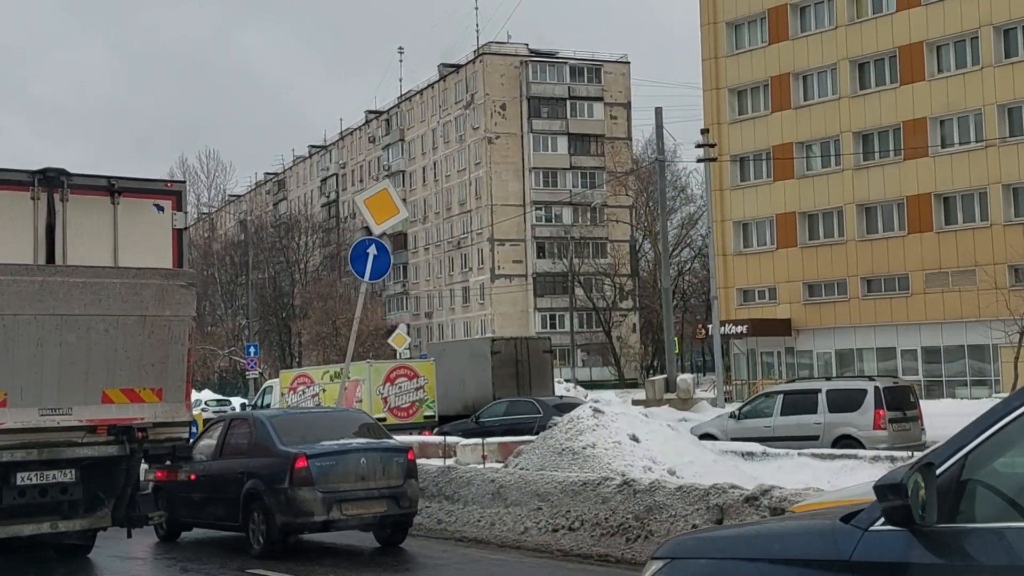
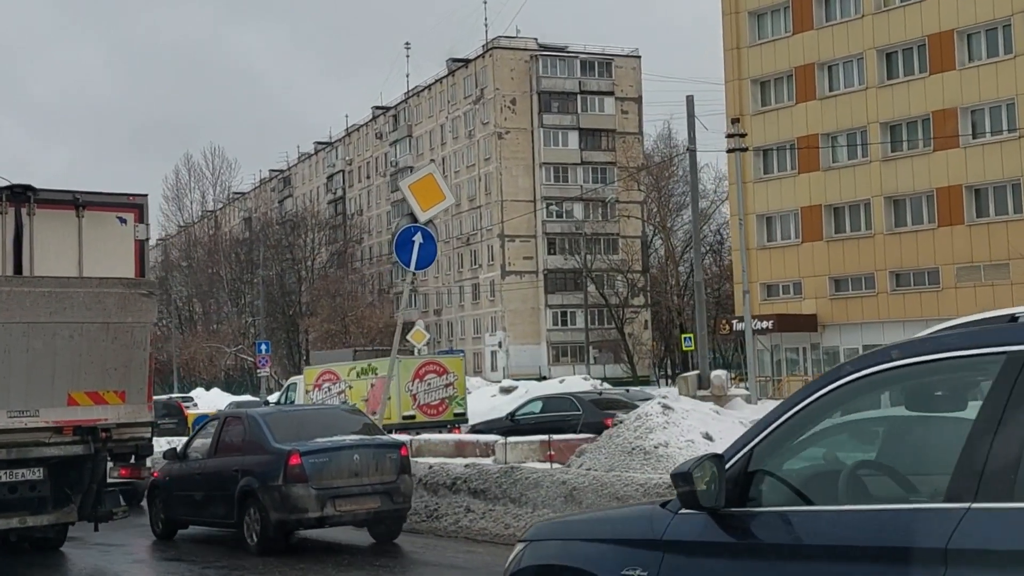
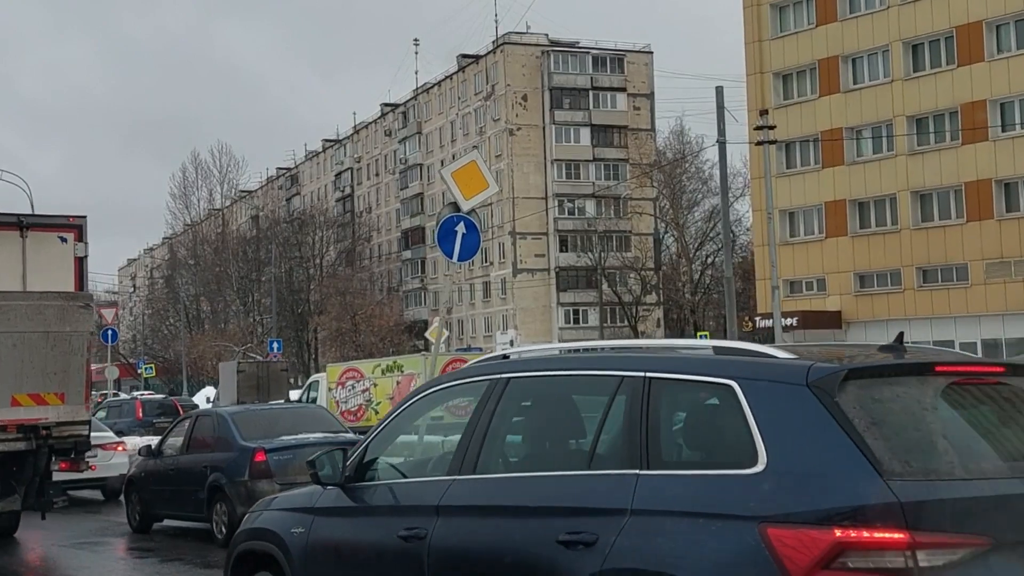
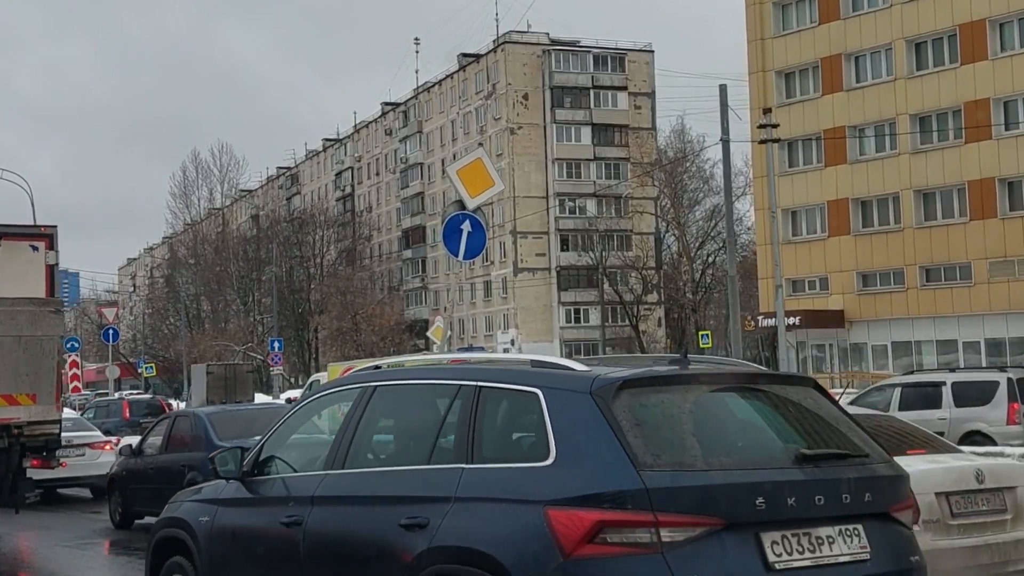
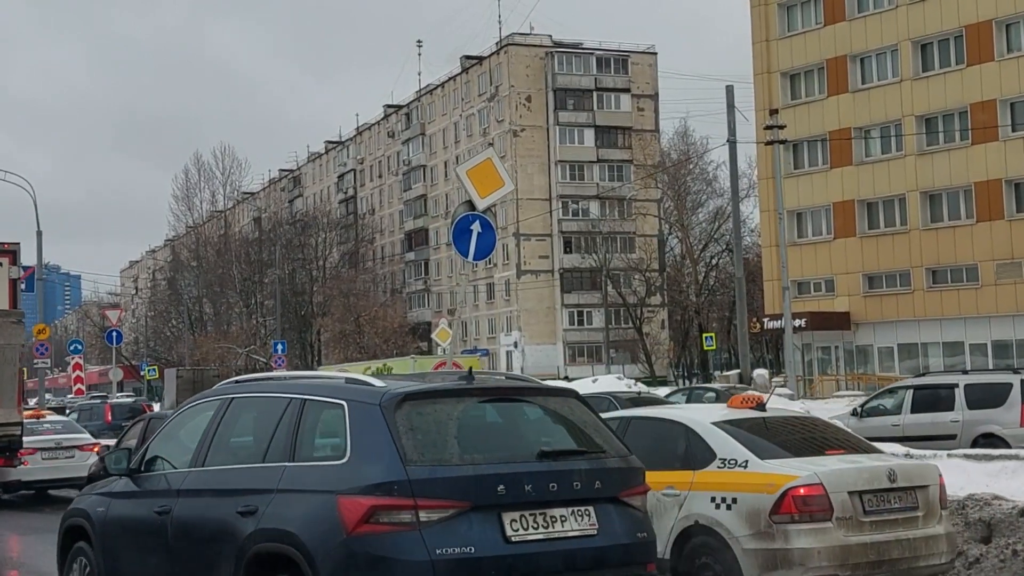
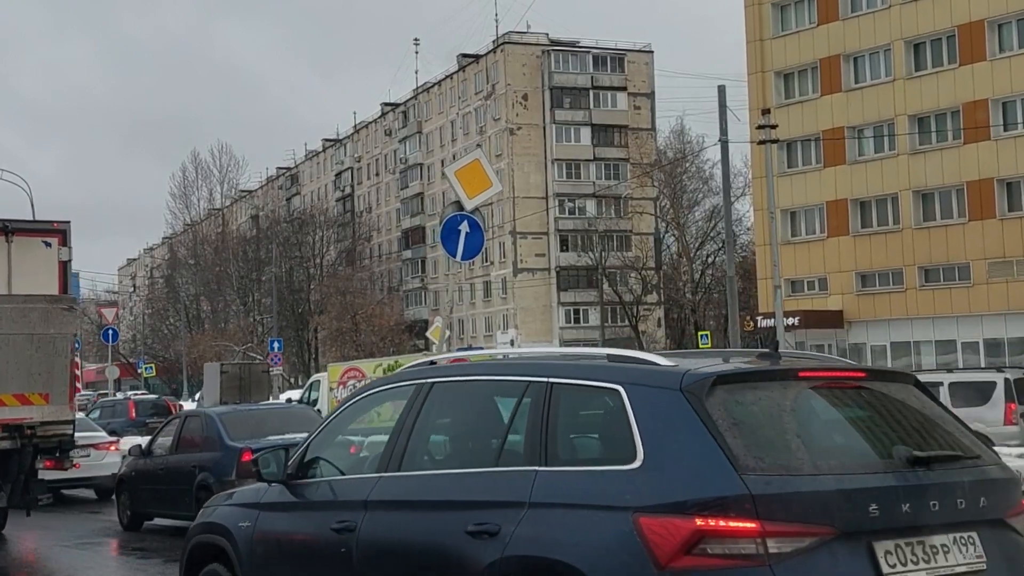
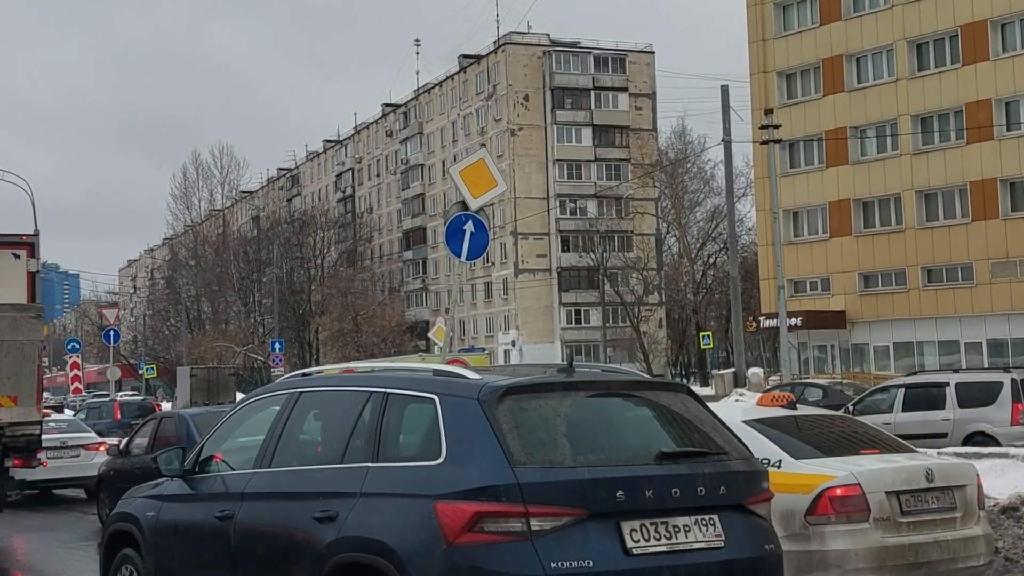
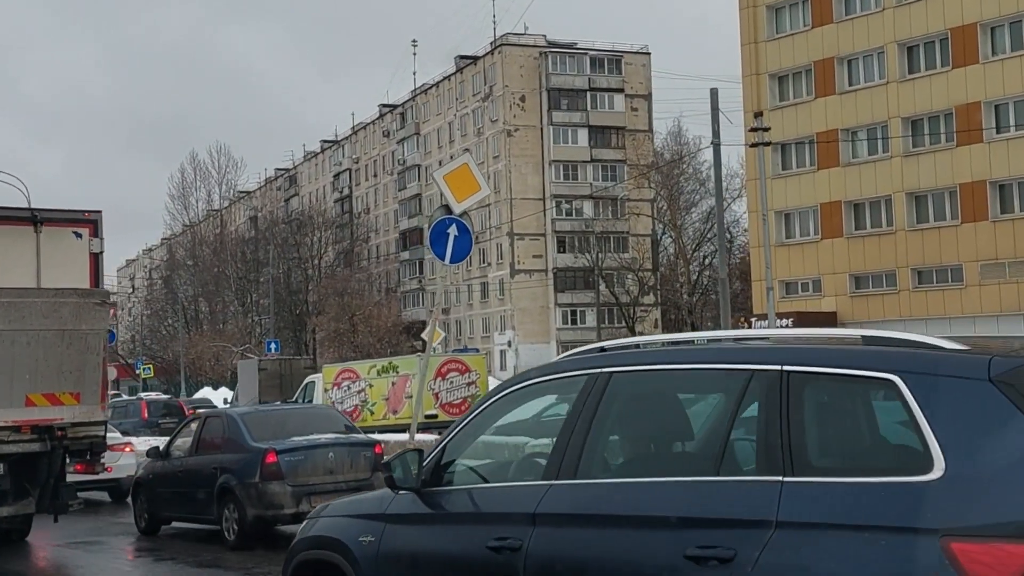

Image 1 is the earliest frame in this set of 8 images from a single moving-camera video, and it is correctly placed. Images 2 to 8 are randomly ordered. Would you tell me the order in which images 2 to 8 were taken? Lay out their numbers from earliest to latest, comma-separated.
2, 8, 3, 6, 4, 7, 5
